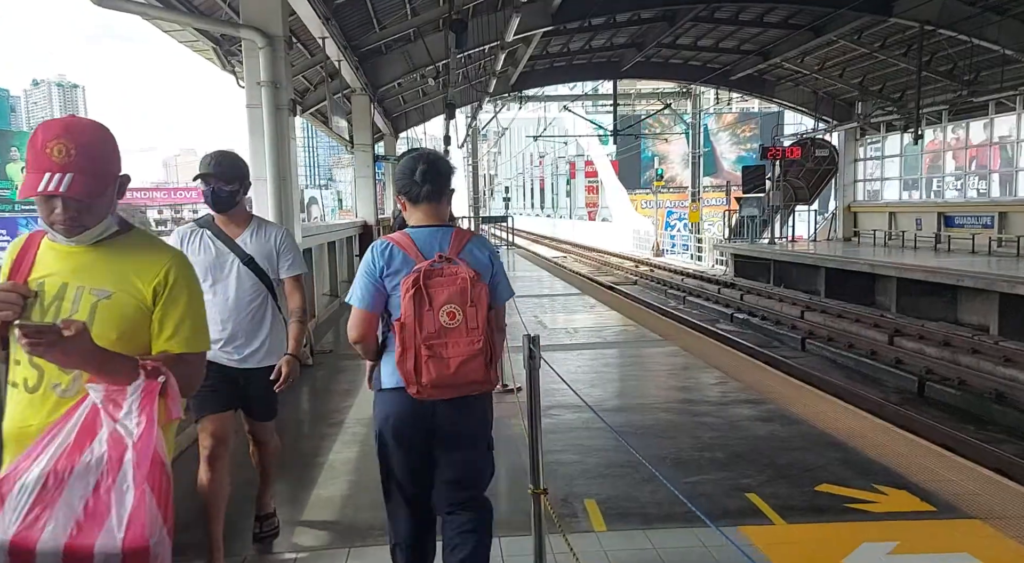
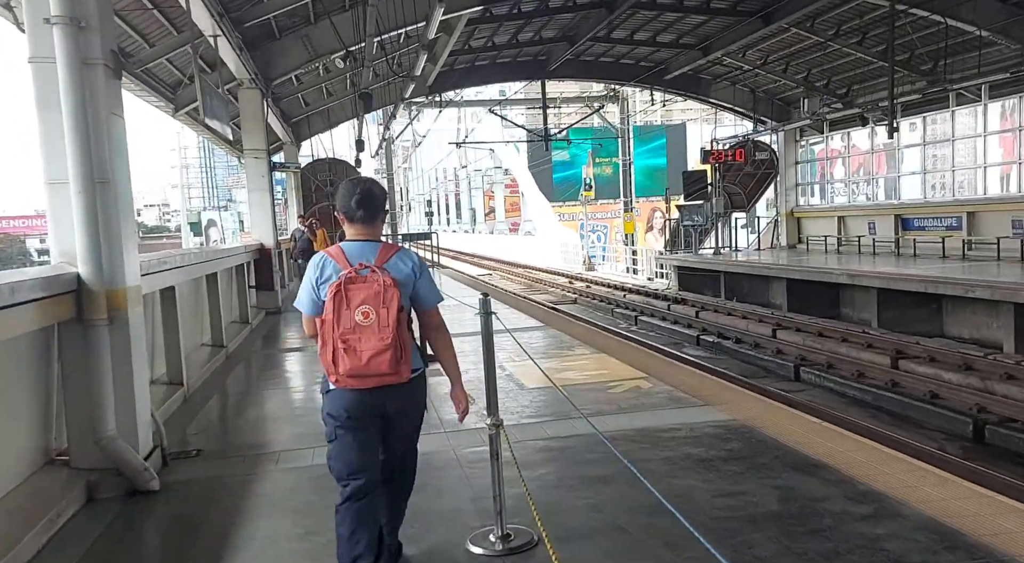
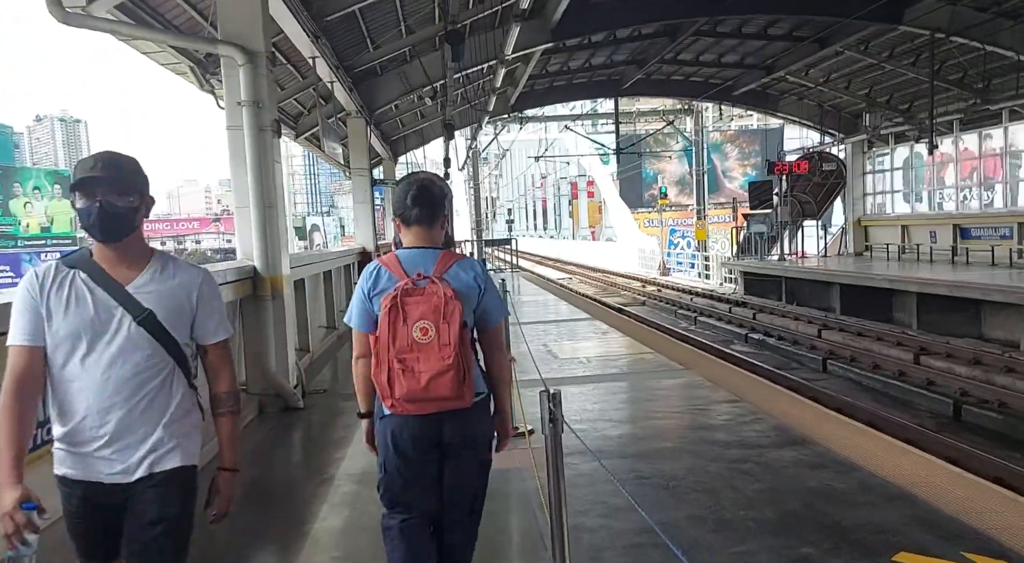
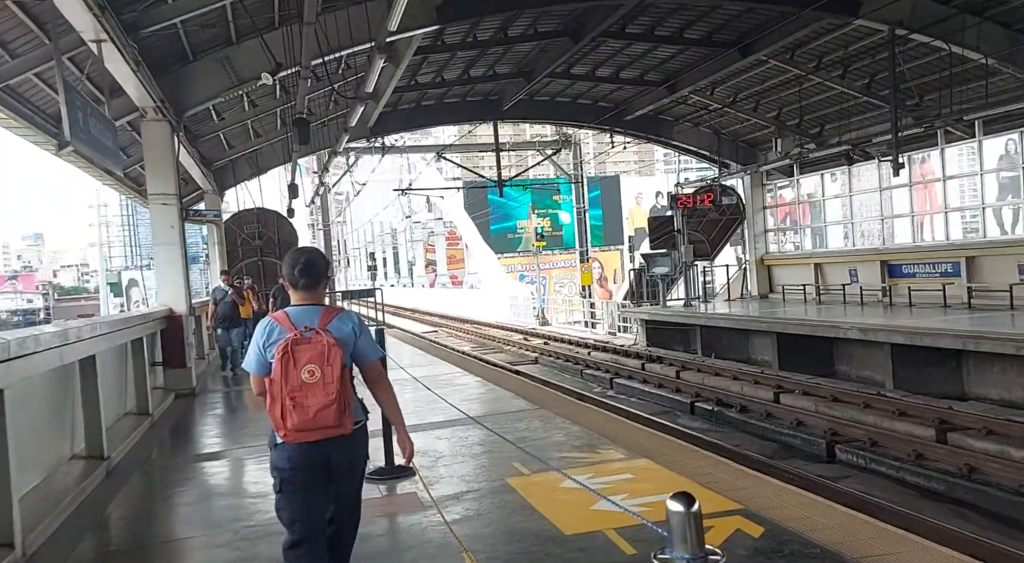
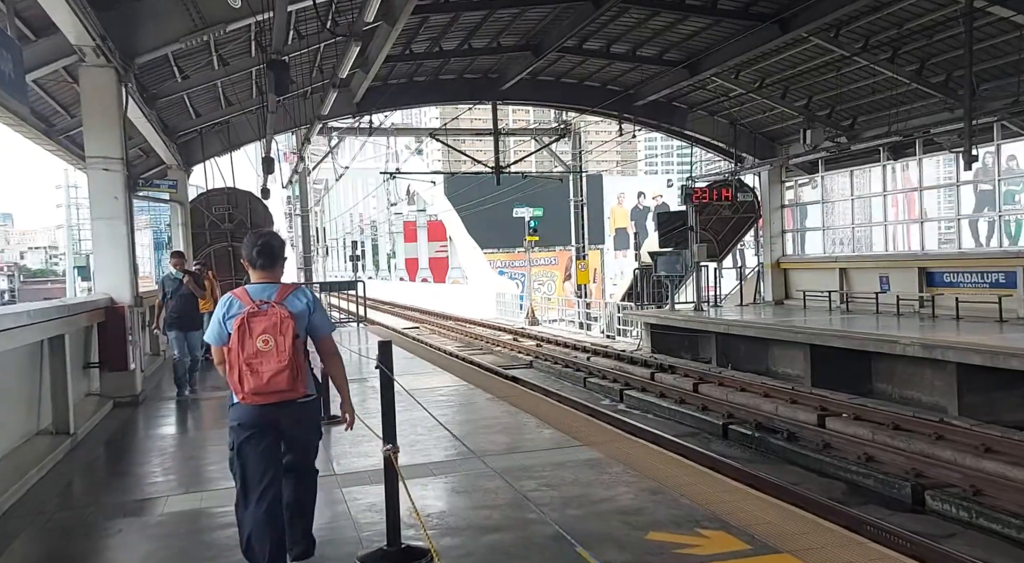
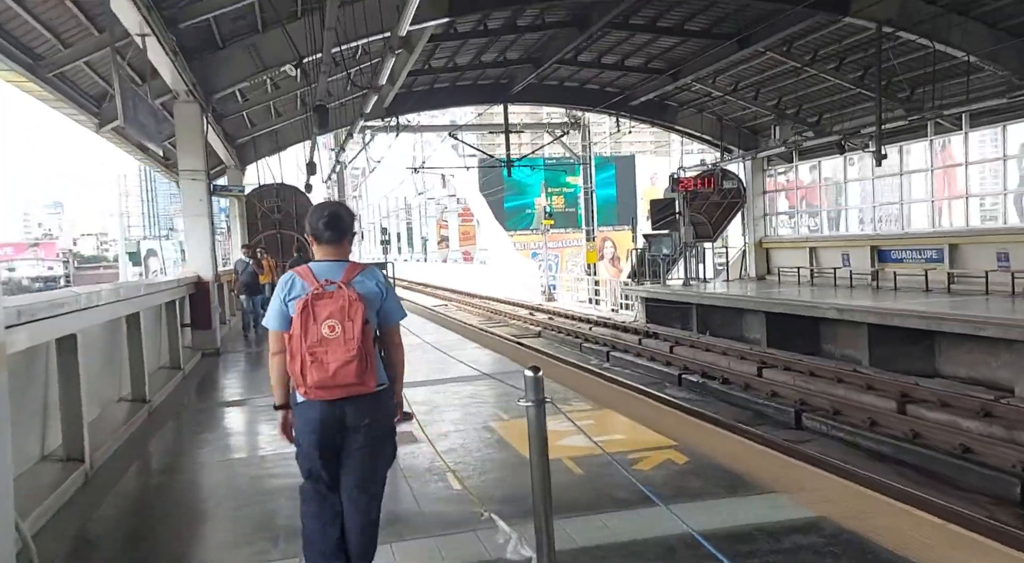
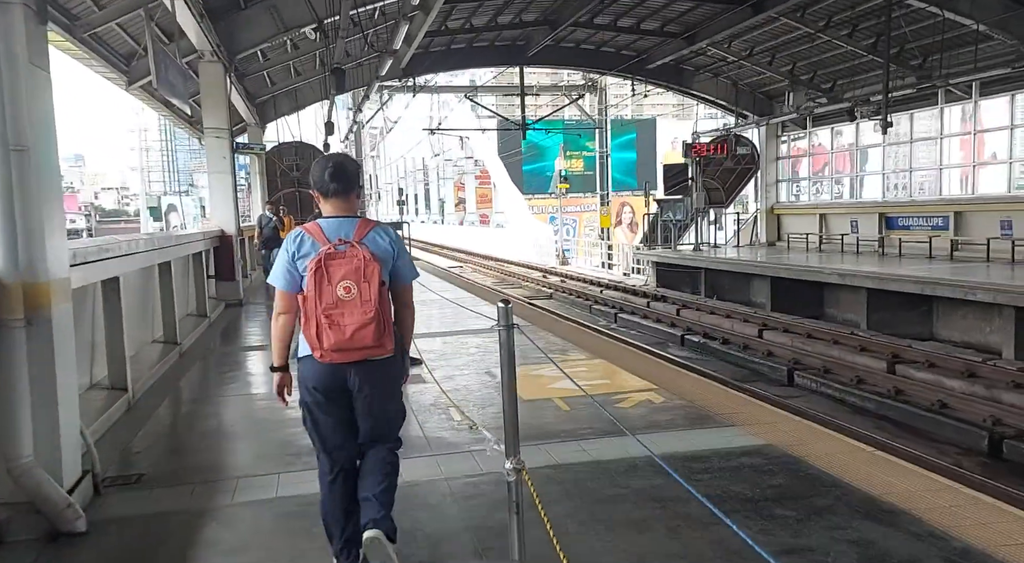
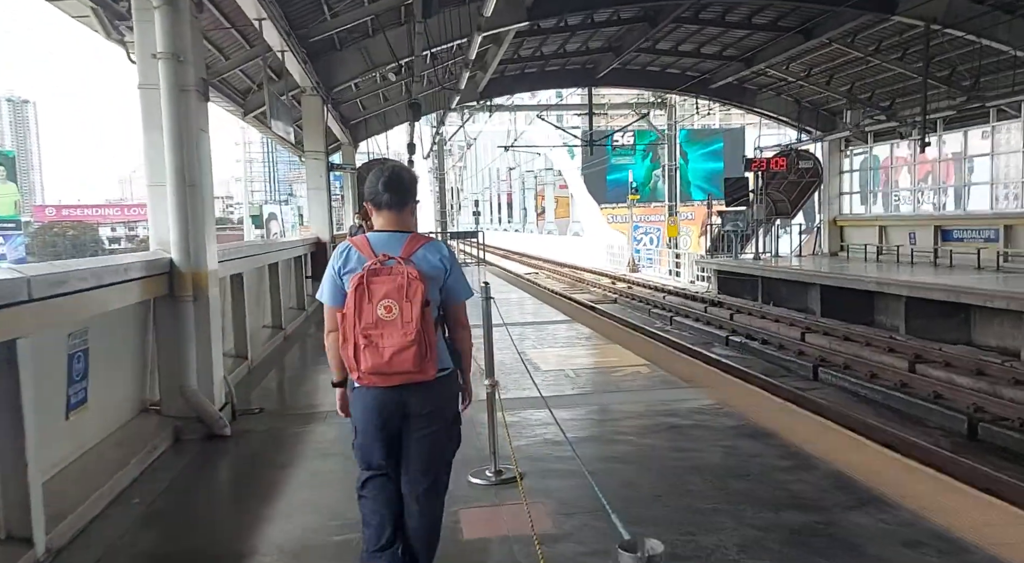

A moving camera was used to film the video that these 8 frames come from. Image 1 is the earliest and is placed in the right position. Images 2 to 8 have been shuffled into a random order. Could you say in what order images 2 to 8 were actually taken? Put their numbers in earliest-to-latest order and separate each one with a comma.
3, 8, 2, 7, 6, 4, 5
